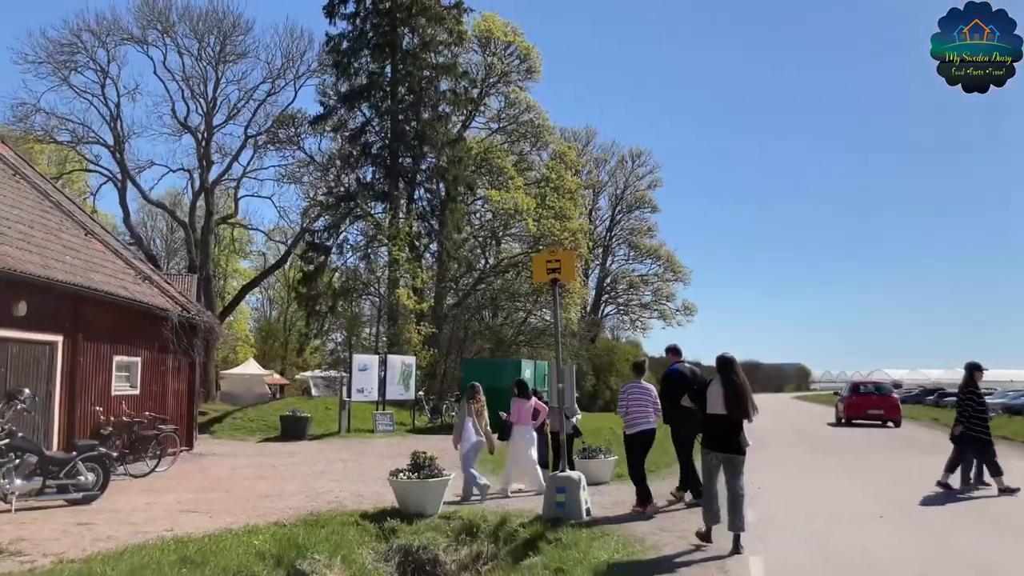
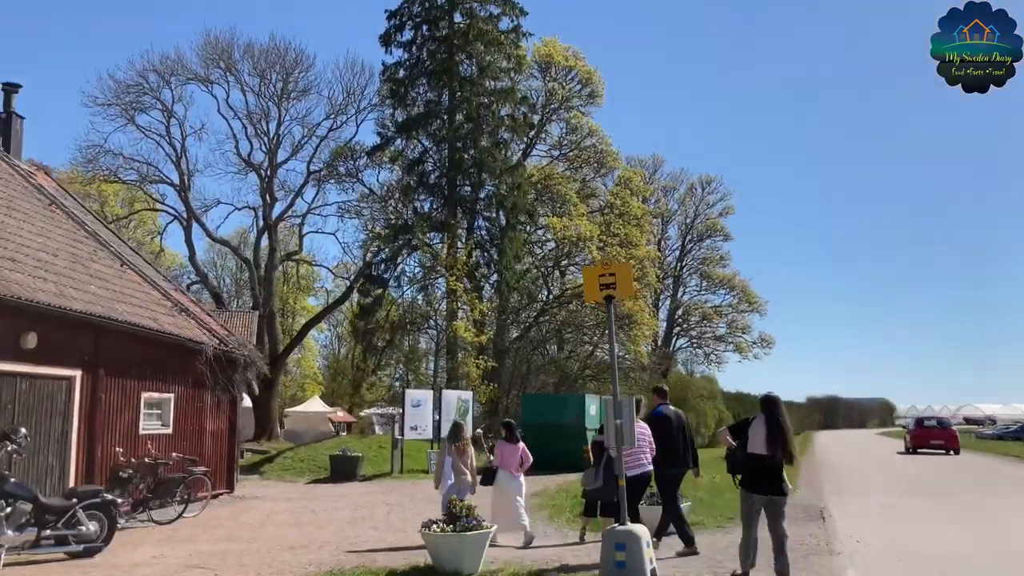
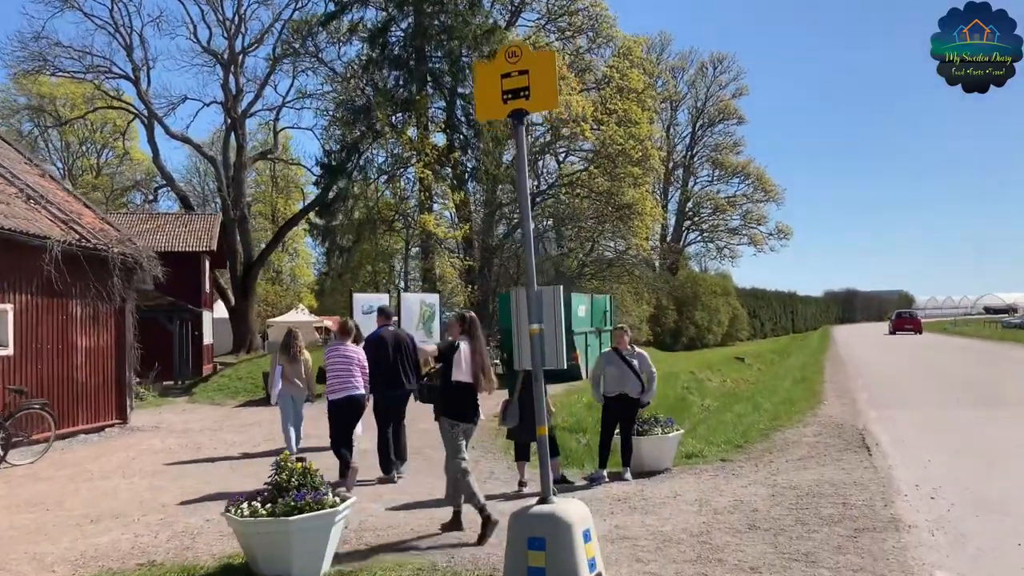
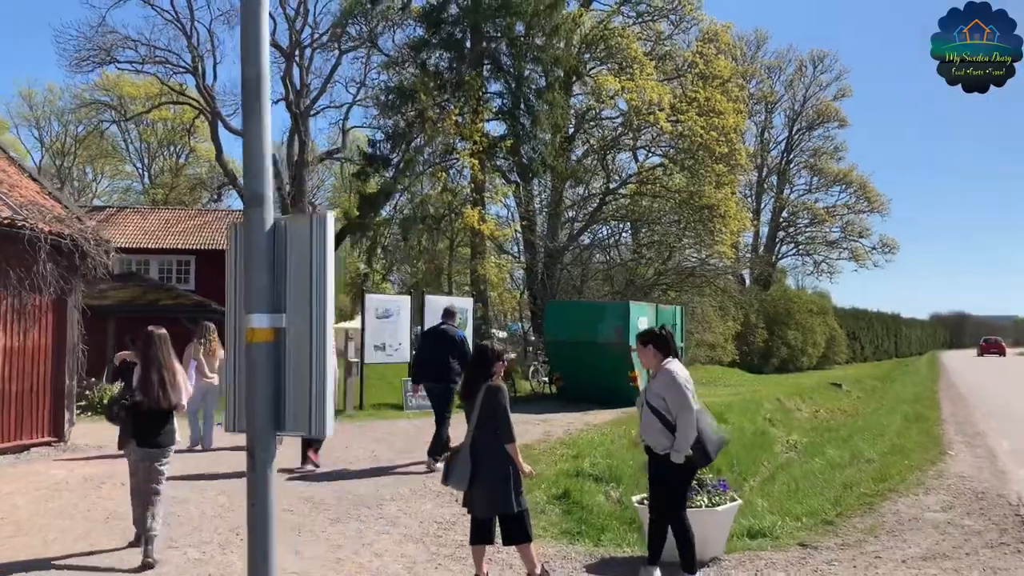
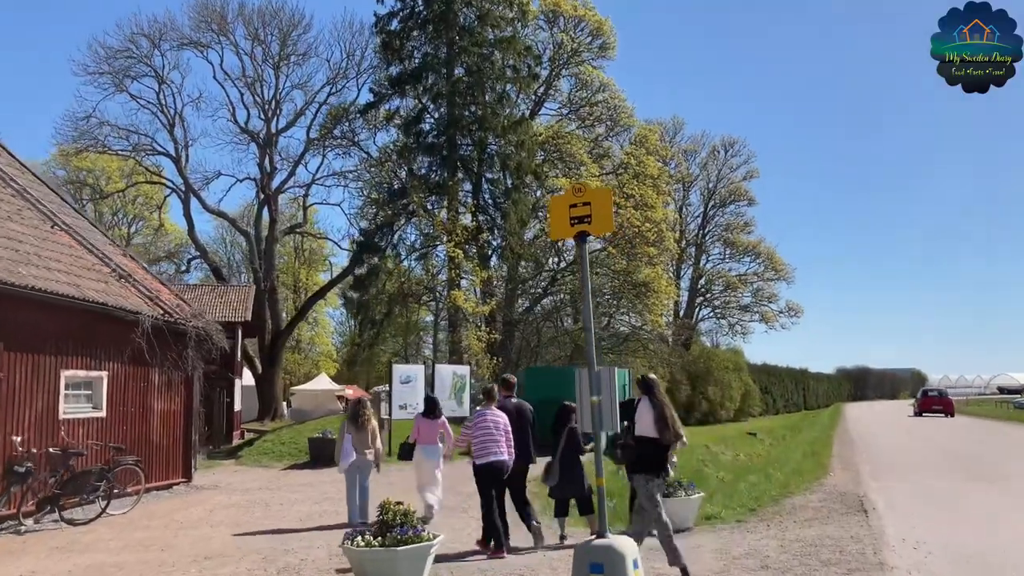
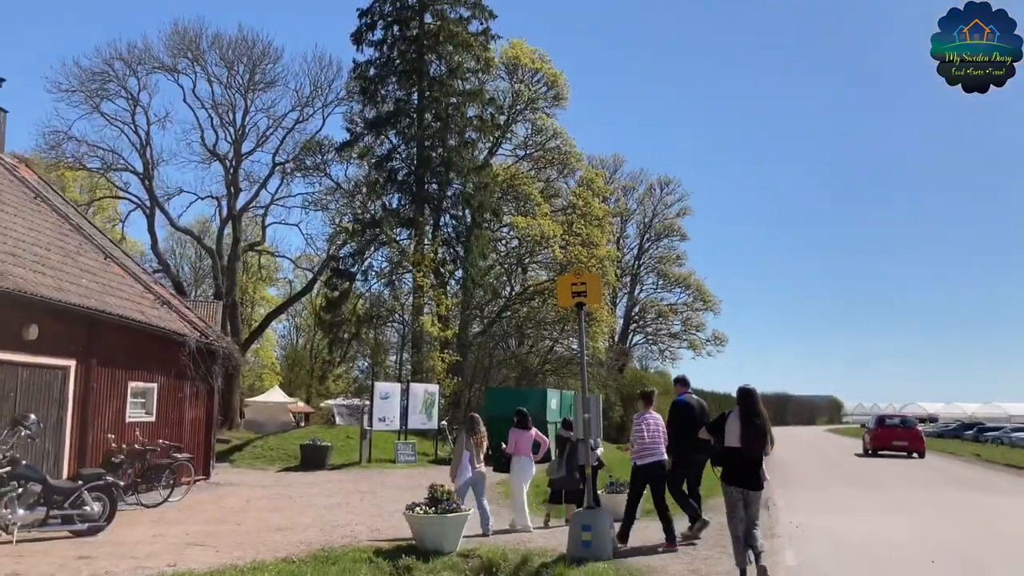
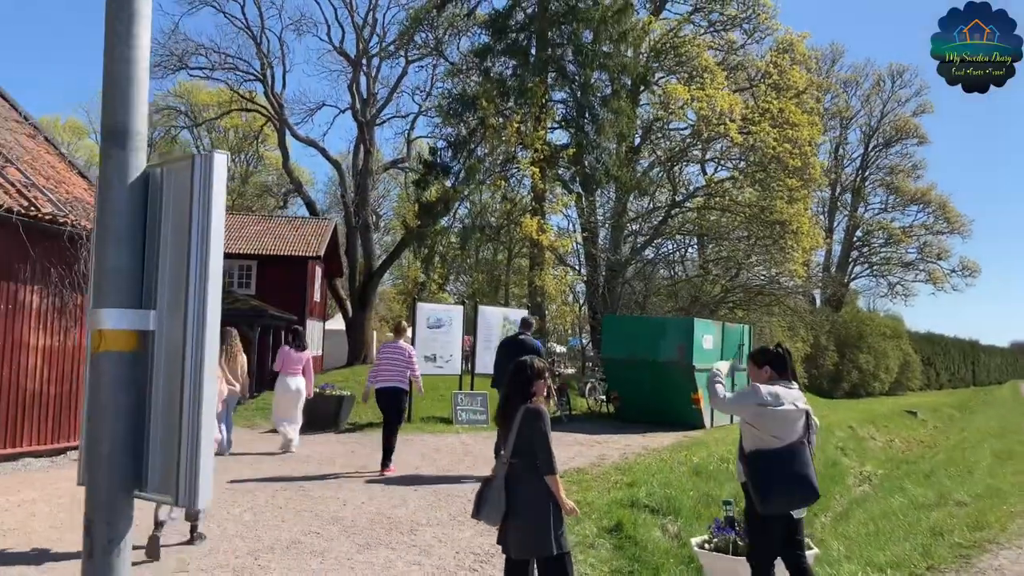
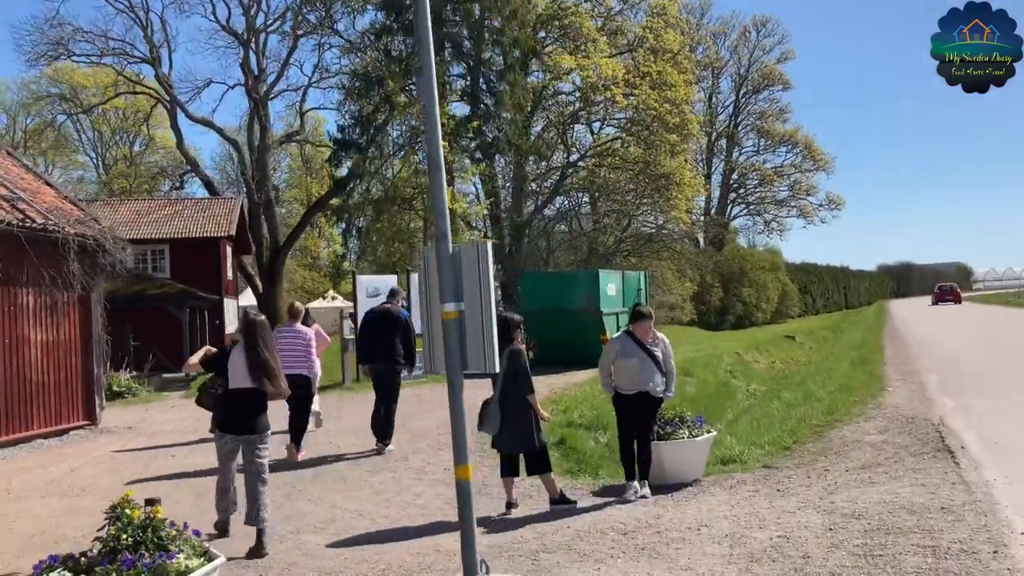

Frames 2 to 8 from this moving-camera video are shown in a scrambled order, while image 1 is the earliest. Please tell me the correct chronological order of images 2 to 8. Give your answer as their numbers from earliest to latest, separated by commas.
6, 2, 5, 3, 8, 4, 7
